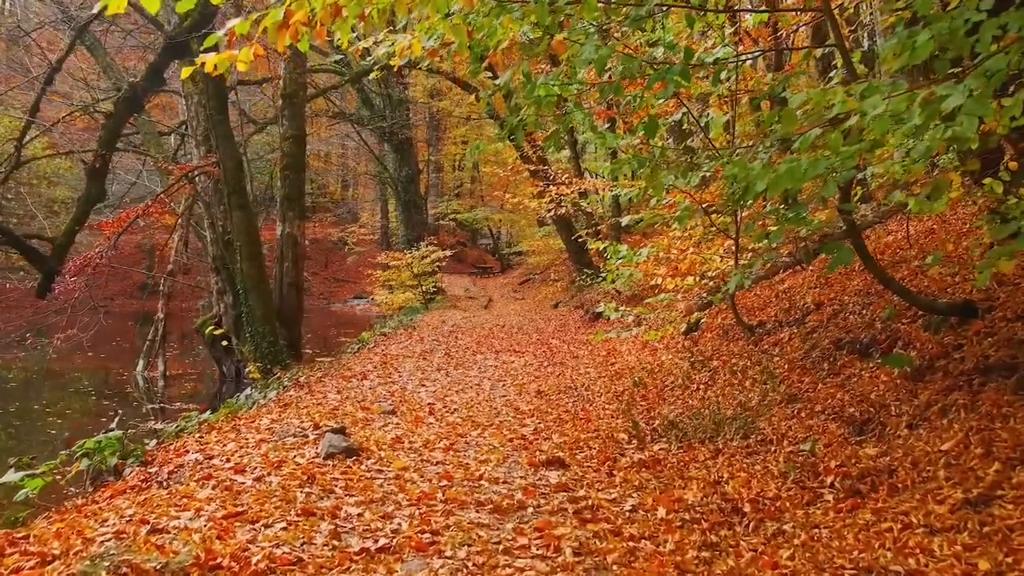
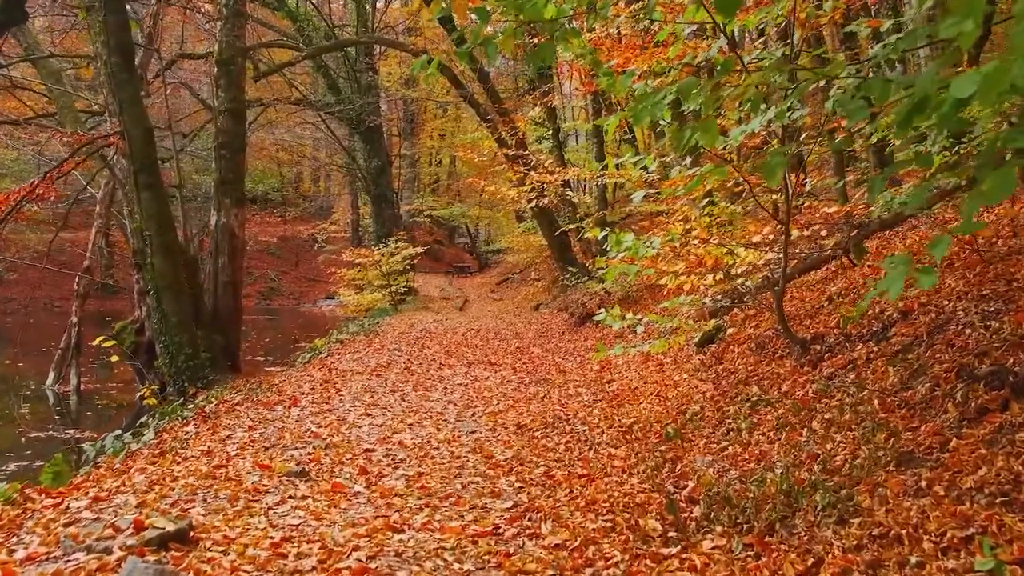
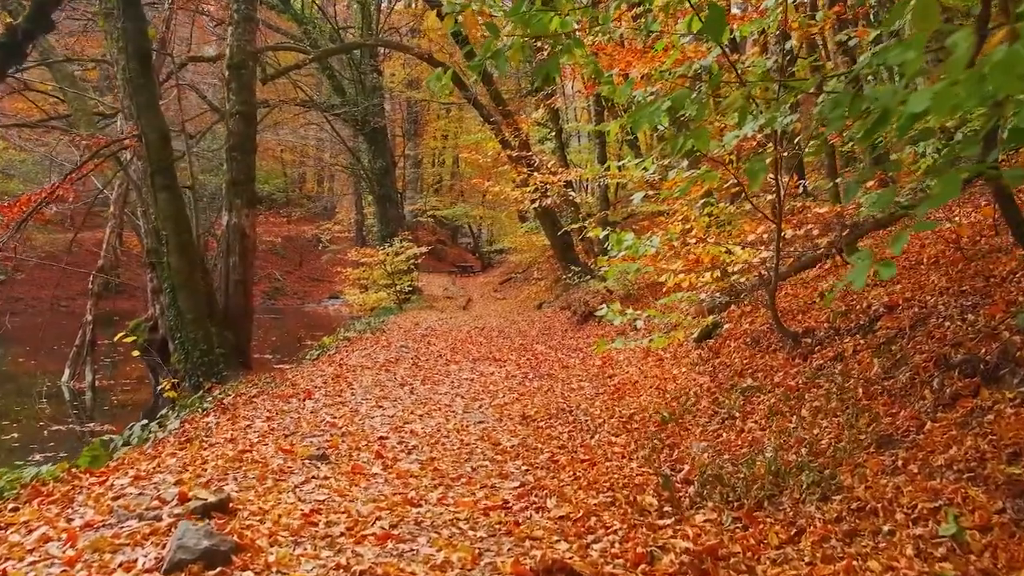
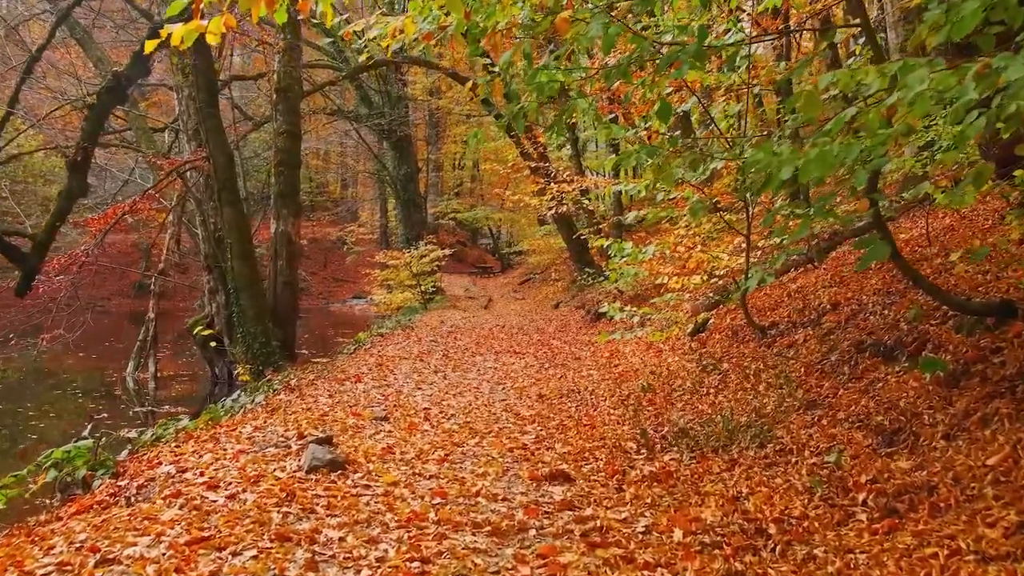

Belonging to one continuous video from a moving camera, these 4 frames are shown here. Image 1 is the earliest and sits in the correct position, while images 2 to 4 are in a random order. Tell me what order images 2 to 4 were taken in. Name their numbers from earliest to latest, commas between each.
4, 3, 2
